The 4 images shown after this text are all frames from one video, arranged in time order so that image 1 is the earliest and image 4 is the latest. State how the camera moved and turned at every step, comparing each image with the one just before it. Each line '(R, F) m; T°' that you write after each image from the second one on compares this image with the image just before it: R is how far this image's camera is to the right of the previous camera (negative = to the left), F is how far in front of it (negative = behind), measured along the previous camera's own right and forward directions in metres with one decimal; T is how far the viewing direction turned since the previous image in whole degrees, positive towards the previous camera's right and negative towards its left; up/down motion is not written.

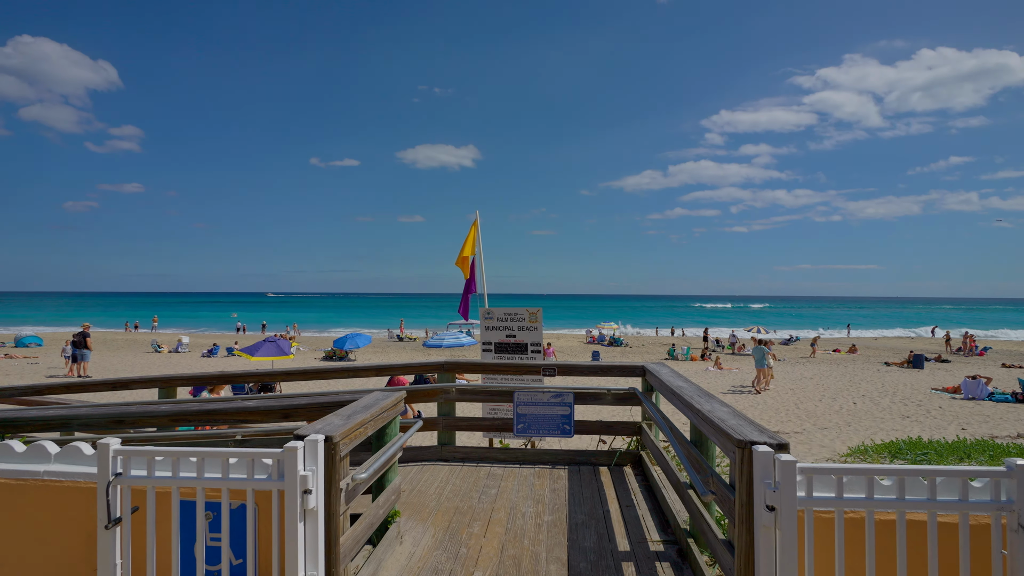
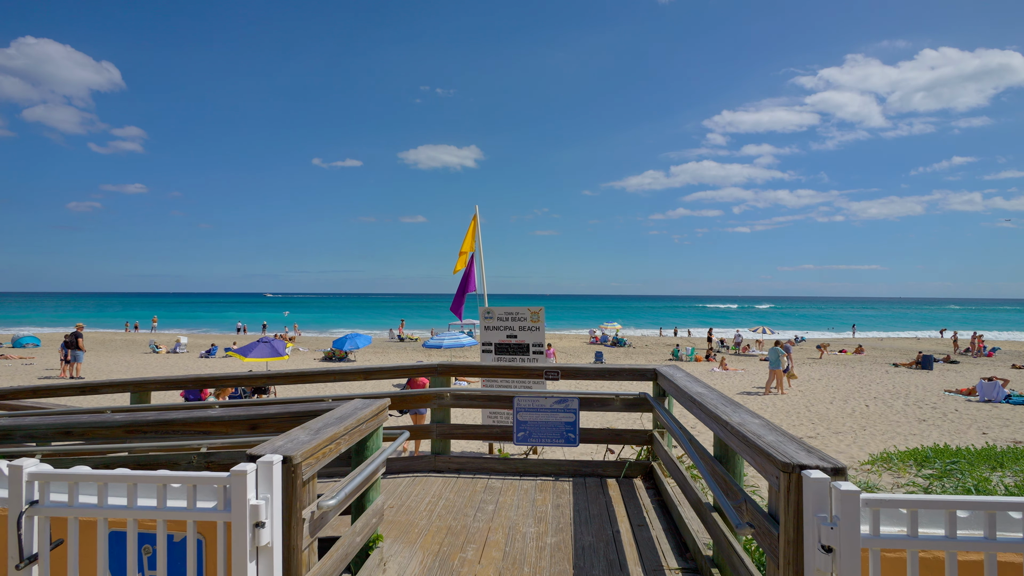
(0.0, +0.4) m; 0°
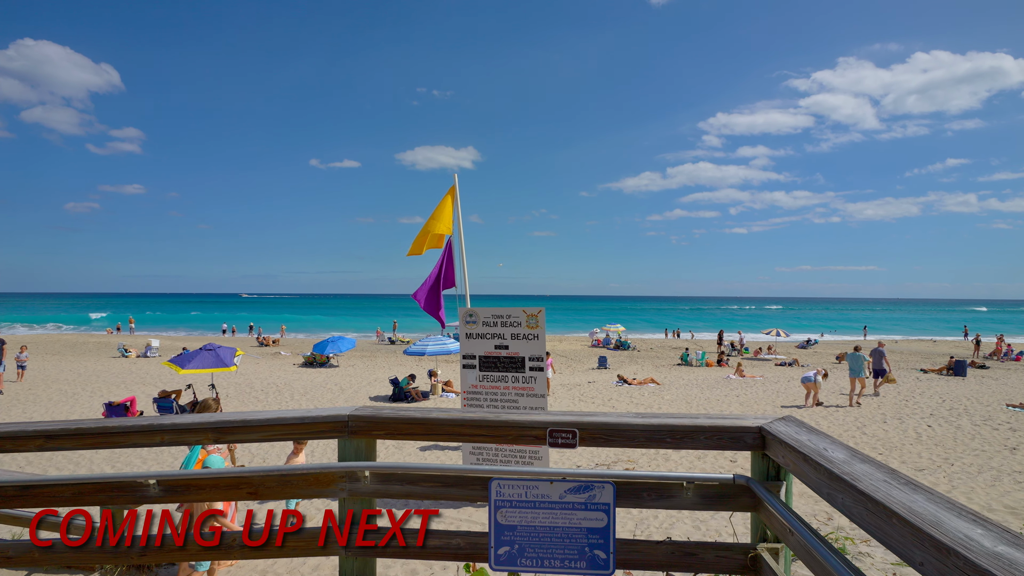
(+0.1, +1.9) m; 0°
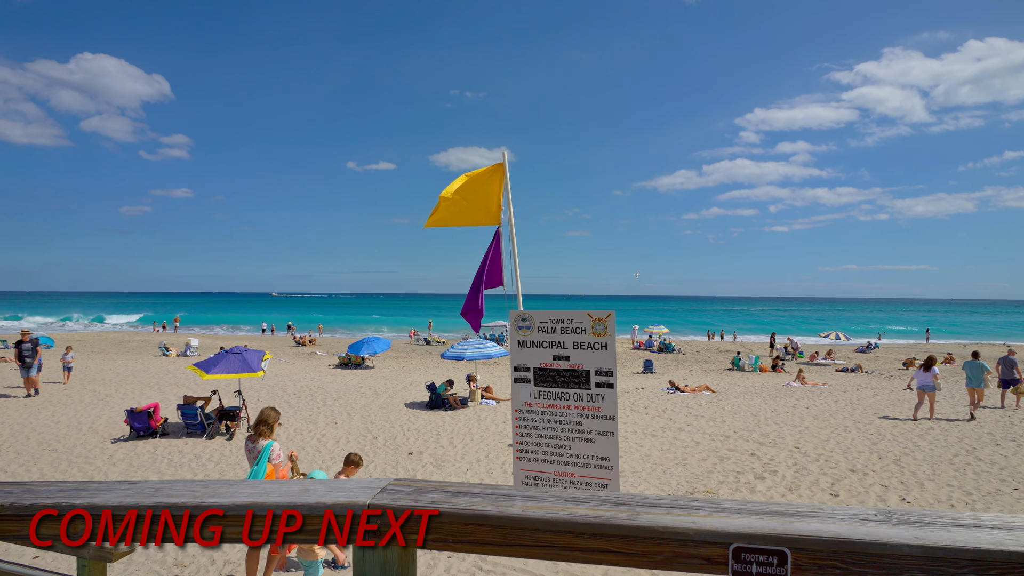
(-0.3, +1.0) m; -4°
